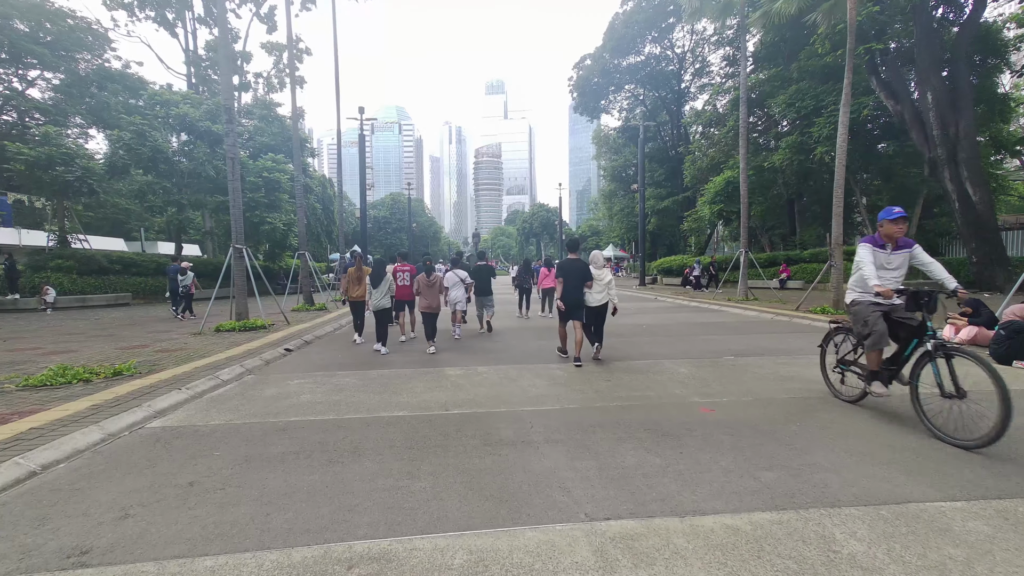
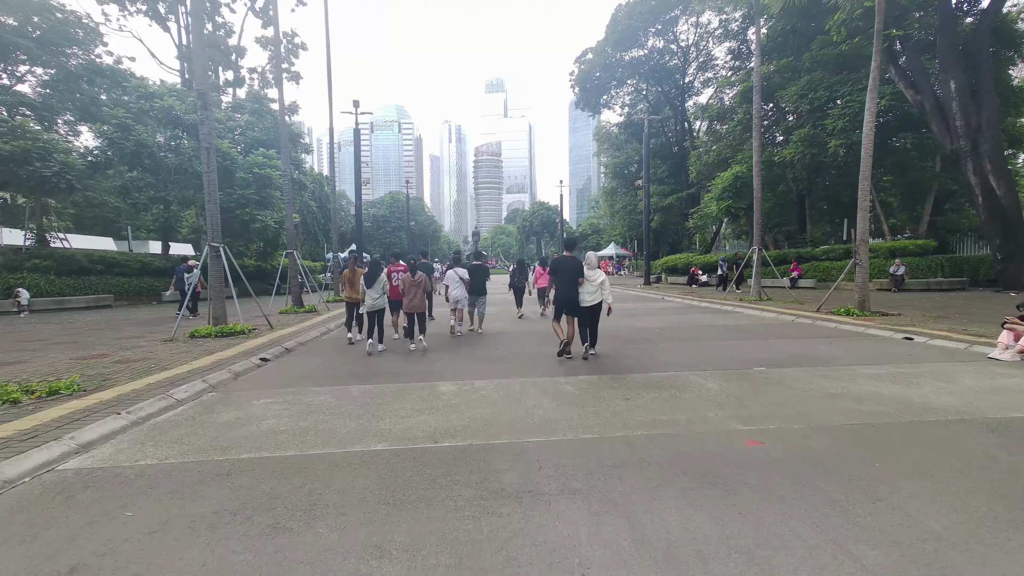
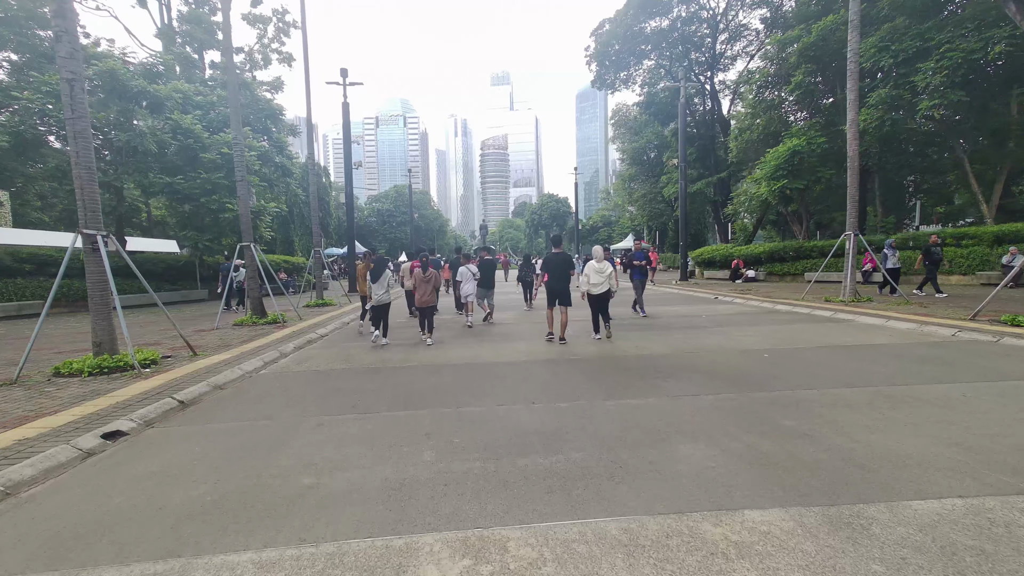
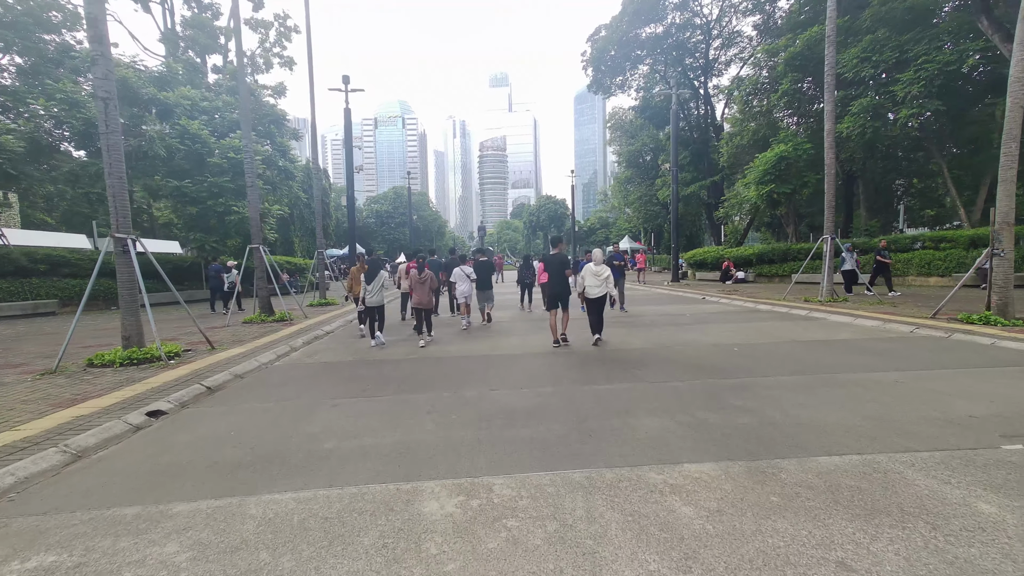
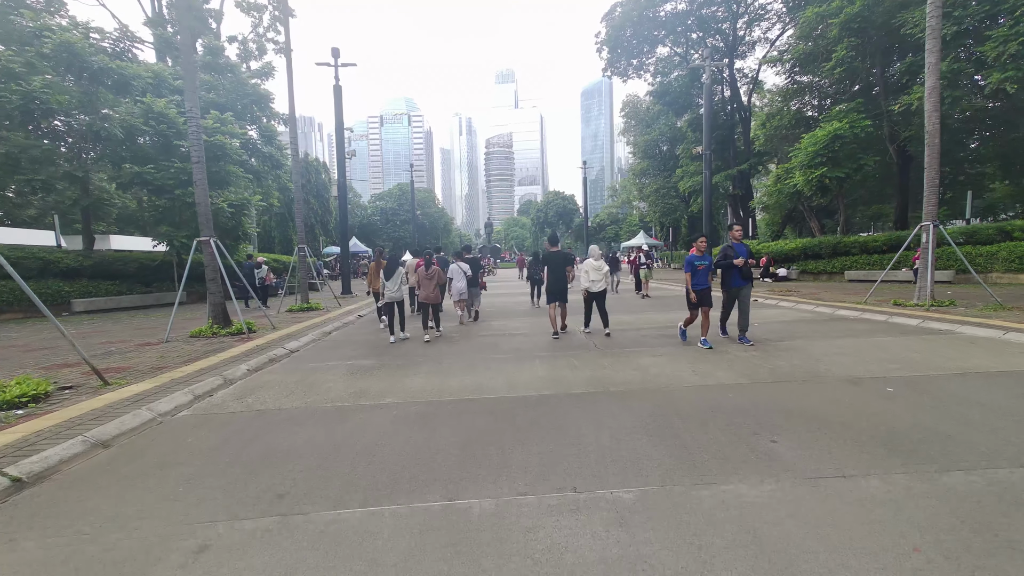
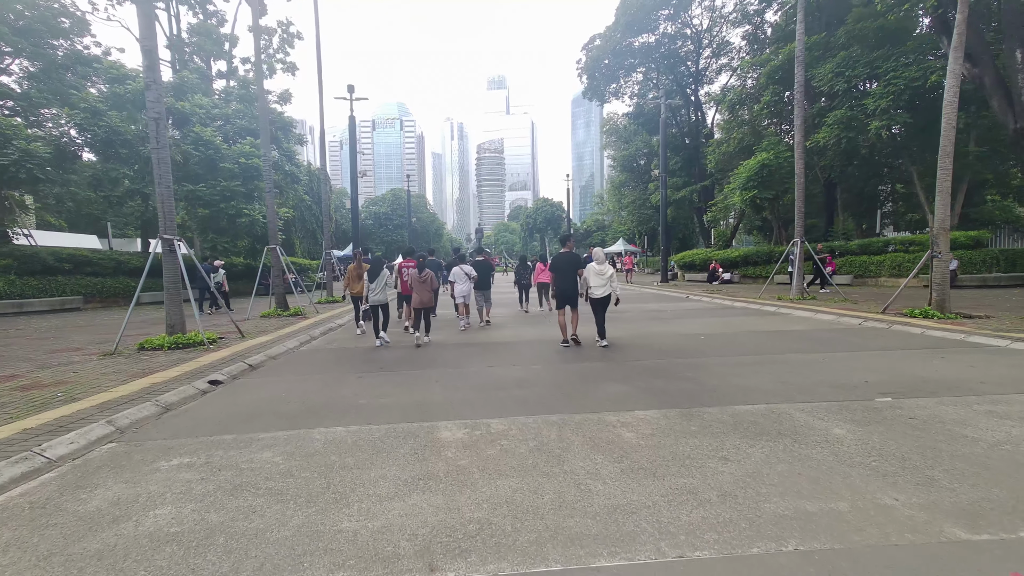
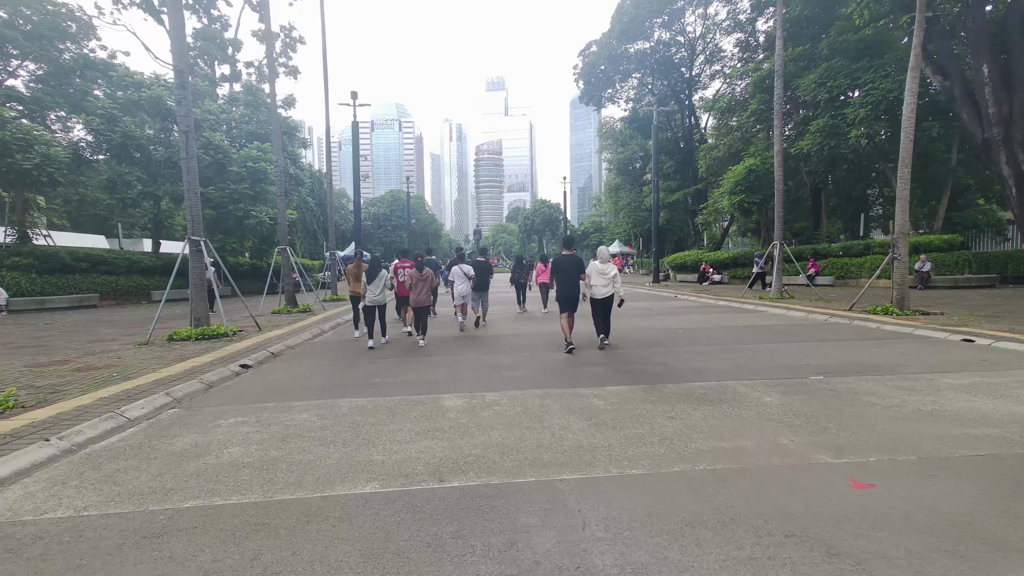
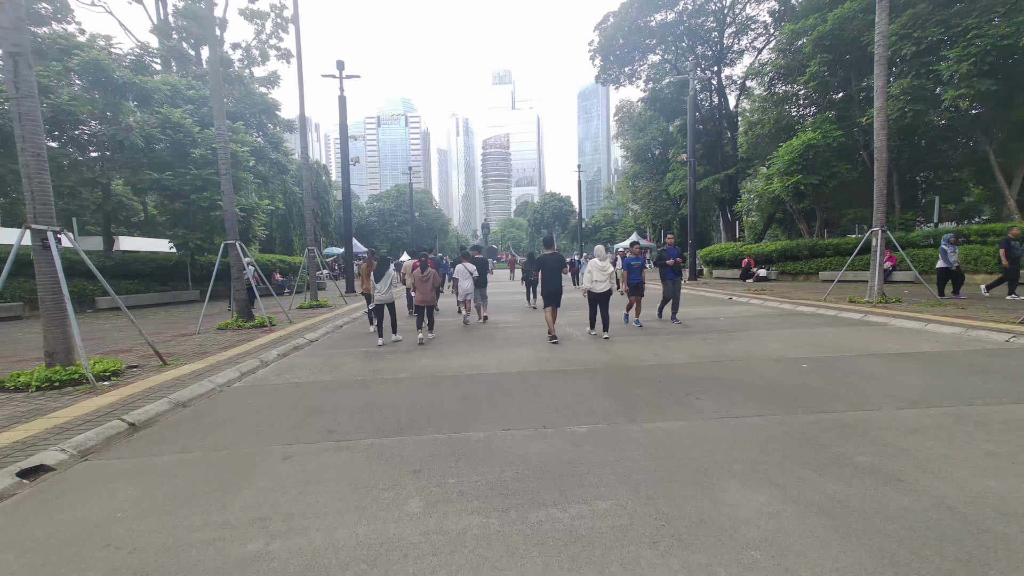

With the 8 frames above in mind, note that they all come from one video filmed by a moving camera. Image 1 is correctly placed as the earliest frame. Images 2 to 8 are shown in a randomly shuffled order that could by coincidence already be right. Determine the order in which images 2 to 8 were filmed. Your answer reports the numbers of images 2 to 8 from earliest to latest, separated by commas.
2, 7, 6, 4, 3, 8, 5
